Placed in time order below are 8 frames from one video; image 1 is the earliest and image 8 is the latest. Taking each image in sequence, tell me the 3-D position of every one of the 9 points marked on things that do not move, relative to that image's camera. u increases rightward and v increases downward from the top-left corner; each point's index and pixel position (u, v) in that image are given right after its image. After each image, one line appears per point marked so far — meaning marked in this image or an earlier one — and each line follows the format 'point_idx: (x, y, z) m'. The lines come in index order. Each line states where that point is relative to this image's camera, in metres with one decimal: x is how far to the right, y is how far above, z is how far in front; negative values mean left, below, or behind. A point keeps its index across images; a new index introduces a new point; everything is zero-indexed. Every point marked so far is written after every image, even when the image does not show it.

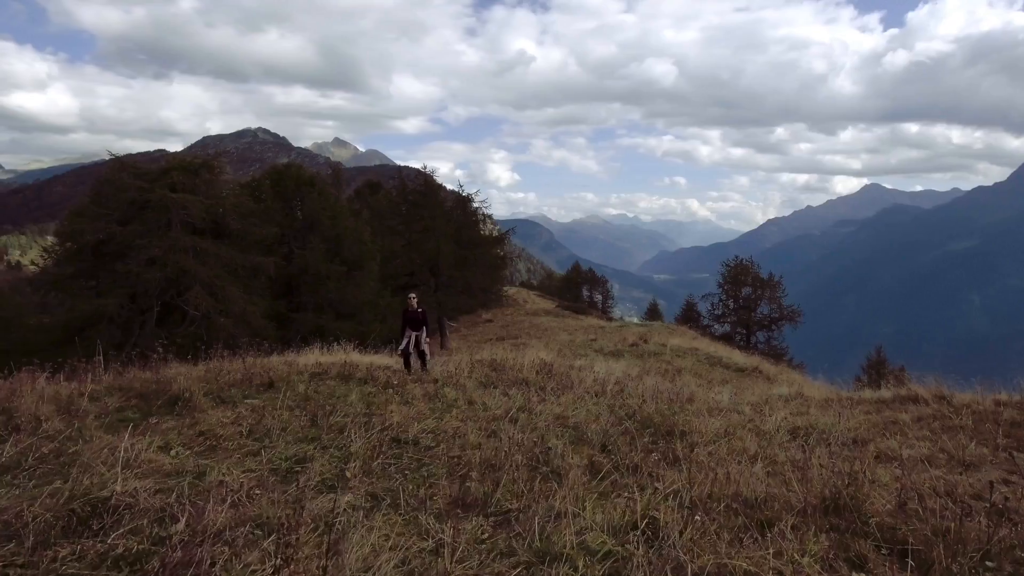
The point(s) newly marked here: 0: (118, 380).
0: (-5.3, -1.3, +9.0) m
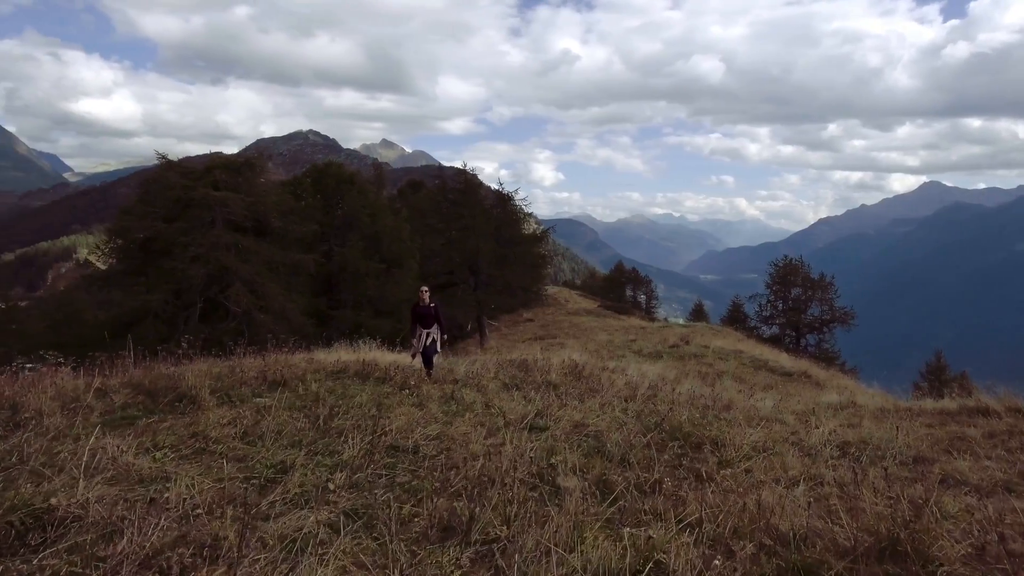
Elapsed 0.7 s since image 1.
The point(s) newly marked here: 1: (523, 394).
0: (-5.0, -1.2, +8.8) m
1: (+0.2, -1.3, +8.1) m
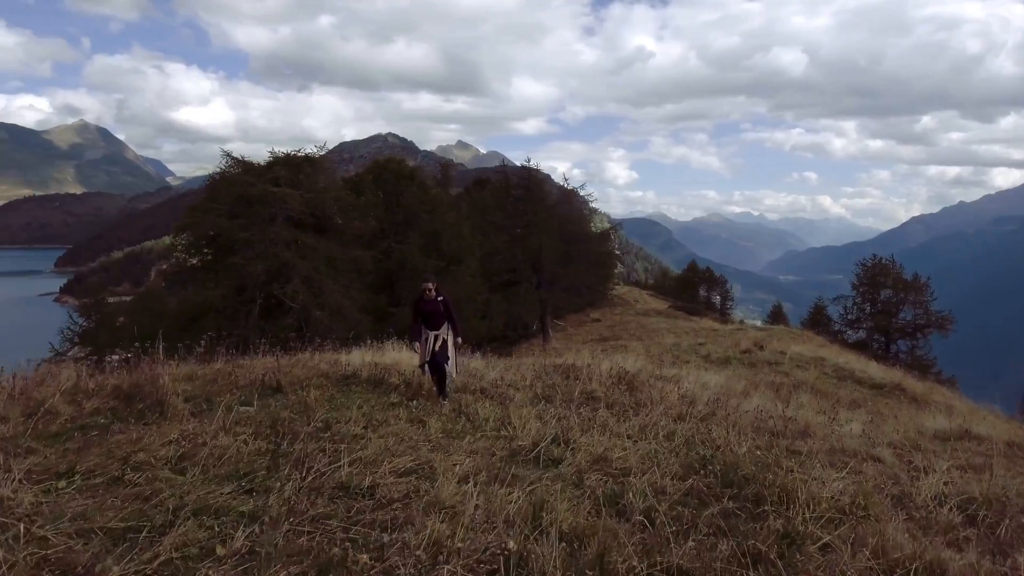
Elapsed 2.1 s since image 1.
0: (-4.6, -1.1, +8.1) m
1: (+0.4, -1.3, +6.8) m
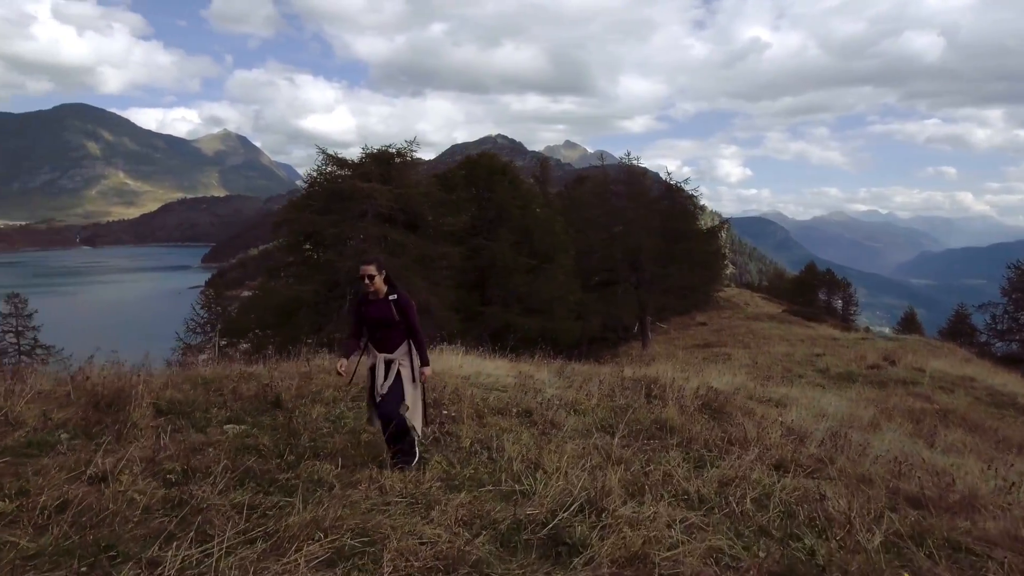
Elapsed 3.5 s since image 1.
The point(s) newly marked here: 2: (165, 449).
0: (-4.0, -1.0, +7.3) m
1: (+0.7, -1.3, +5.1) m
2: (-2.3, -1.1, +4.4) m
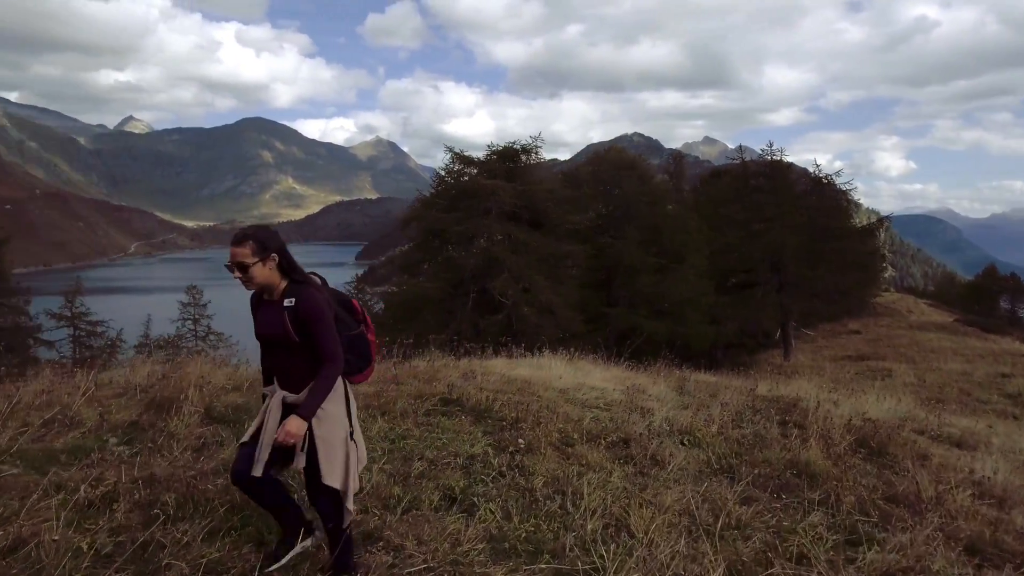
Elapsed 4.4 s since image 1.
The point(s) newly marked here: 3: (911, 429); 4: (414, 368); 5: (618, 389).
0: (-3.0, -1.0, +6.9) m
1: (+1.2, -1.3, +3.9) m
2: (-1.9, -1.1, +3.8) m
3: (+4.3, -1.5, +7.2) m
4: (-1.3, -1.0, +8.7) m
5: (+1.3, -1.2, +7.8) m
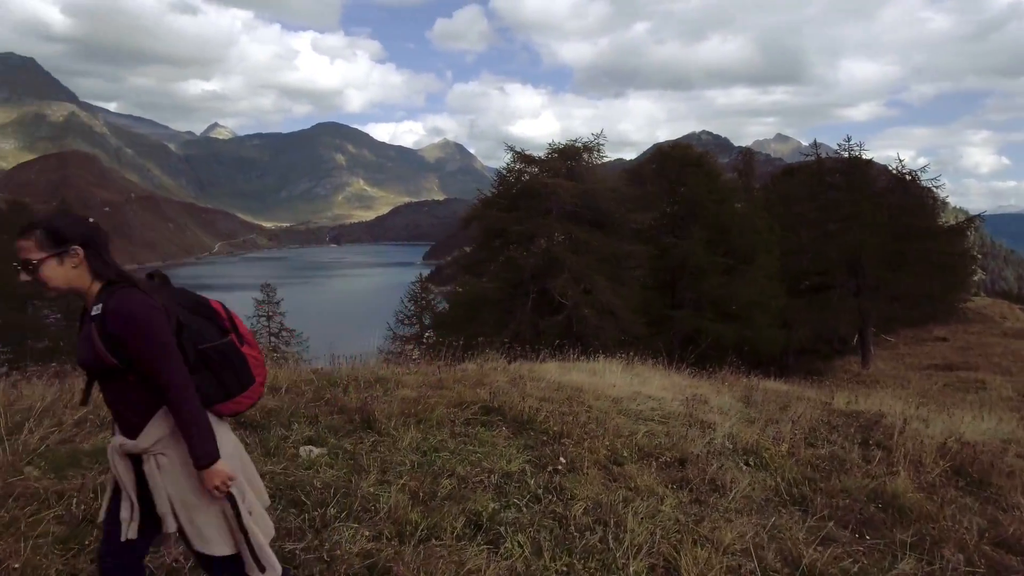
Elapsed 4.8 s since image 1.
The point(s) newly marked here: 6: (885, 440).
0: (-2.5, -1.0, +6.8) m
1: (+1.4, -1.3, +3.4) m
2: (-1.7, -1.1, +3.6) m
3: (+4.8, -1.6, +6.3) m
4: (-0.7, -1.1, +8.4) m
5: (+1.8, -1.2, +7.2) m
6: (+3.5, -1.4, +6.1) m
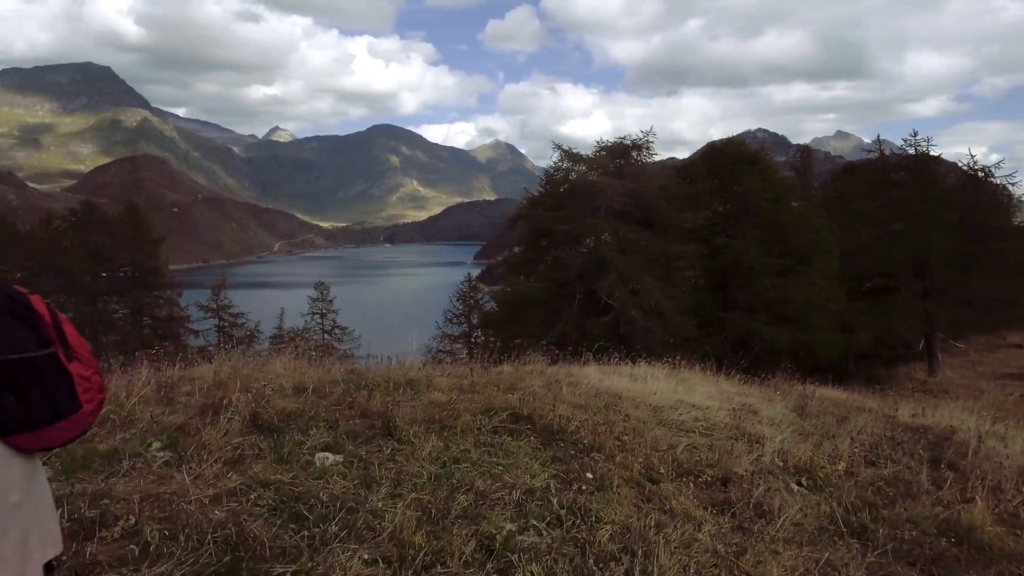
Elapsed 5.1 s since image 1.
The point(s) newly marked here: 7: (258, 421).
0: (-2.2, -0.9, +6.6) m
1: (+1.5, -1.3, +2.9) m
2: (-1.6, -1.1, +3.4) m
3: (+5.1, -1.6, +5.6) m
4: (-0.2, -1.1, +8.1) m
5: (+2.2, -1.3, +6.7) m
6: (+3.8, -1.5, +5.5) m
7: (-1.9, -1.0, +4.8) m
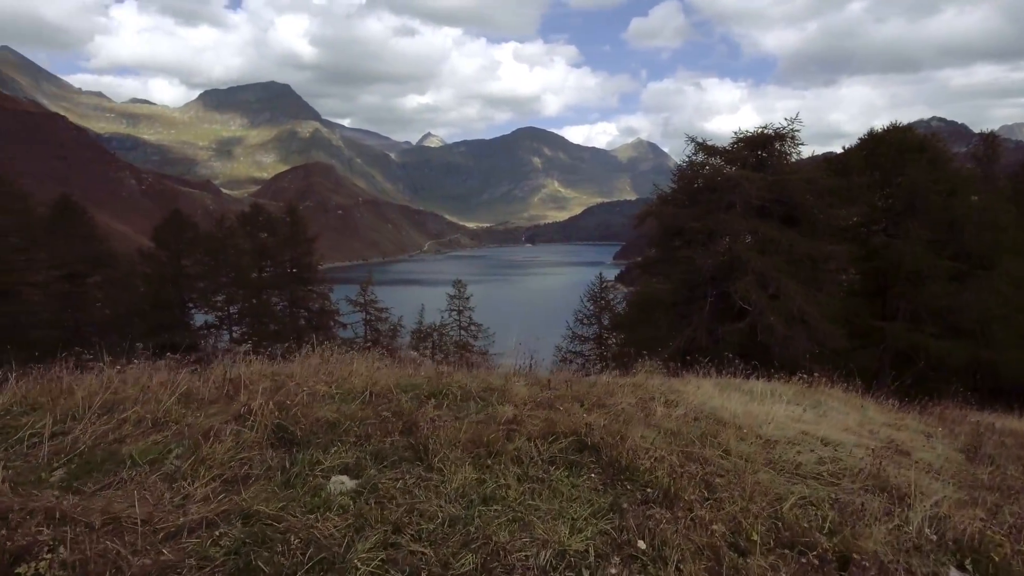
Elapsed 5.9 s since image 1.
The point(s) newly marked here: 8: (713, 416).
0: (-1.4, -0.9, +6.1) m
1: (+1.4, -1.4, +1.8) m
2: (-1.6, -1.0, +2.8) m
3: (+5.4, -1.7, +3.6) m
4: (+0.8, -1.1, +7.2) m
5: (+2.9, -1.3, +5.3) m
6: (+4.2, -1.5, +3.8) m
7: (-1.5, -1.0, +4.3) m
8: (+1.8, -1.2, +6.1) m
